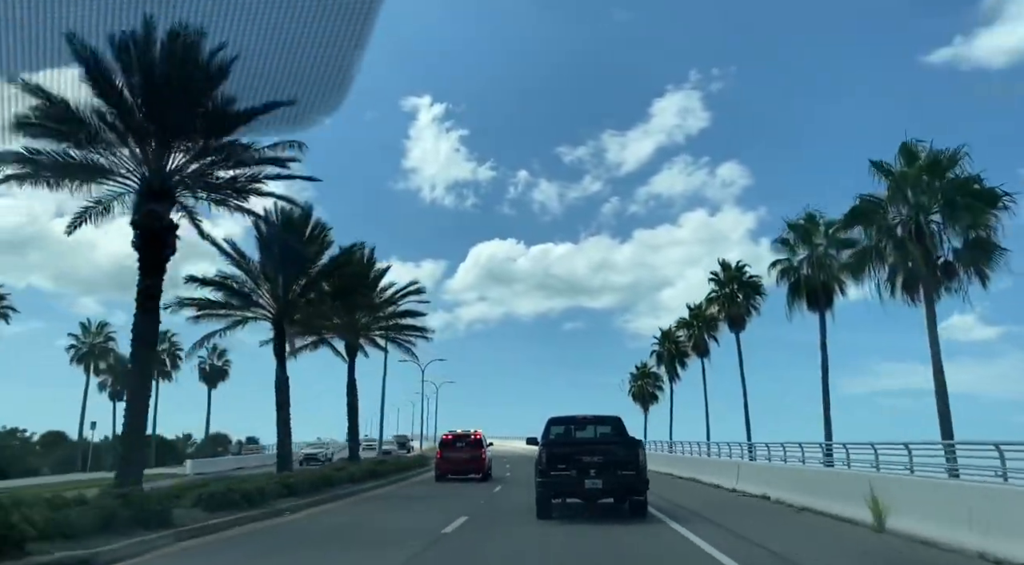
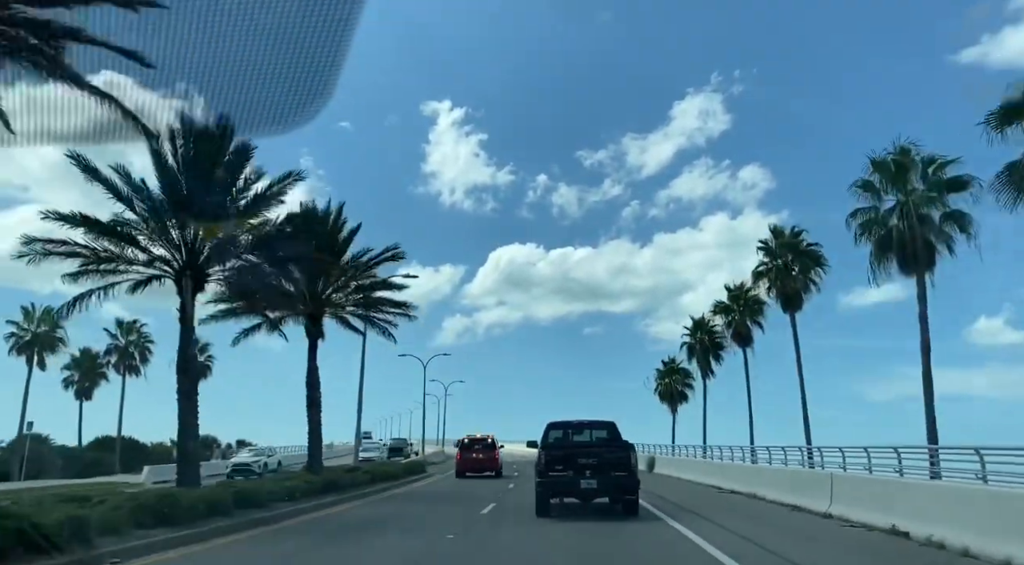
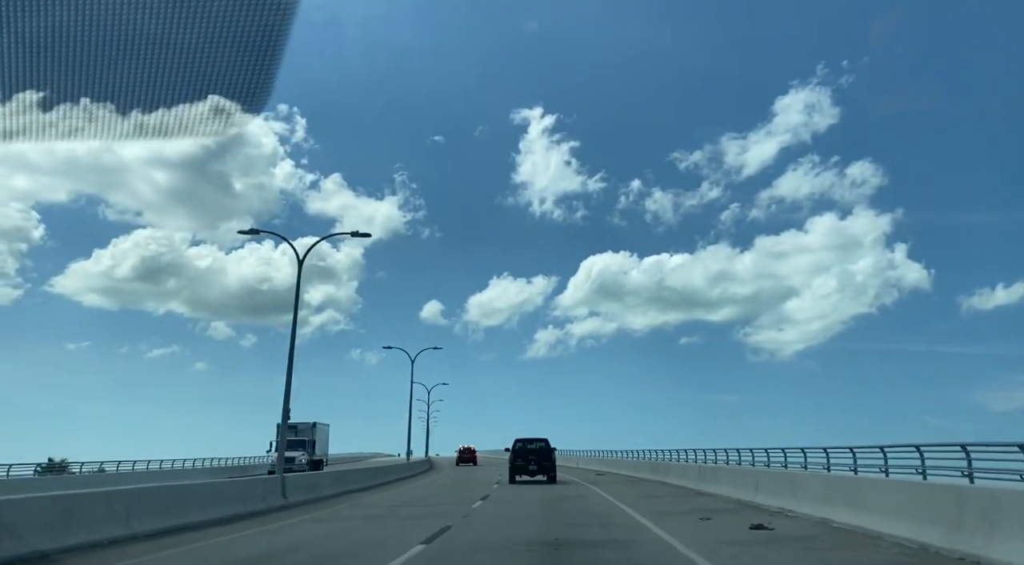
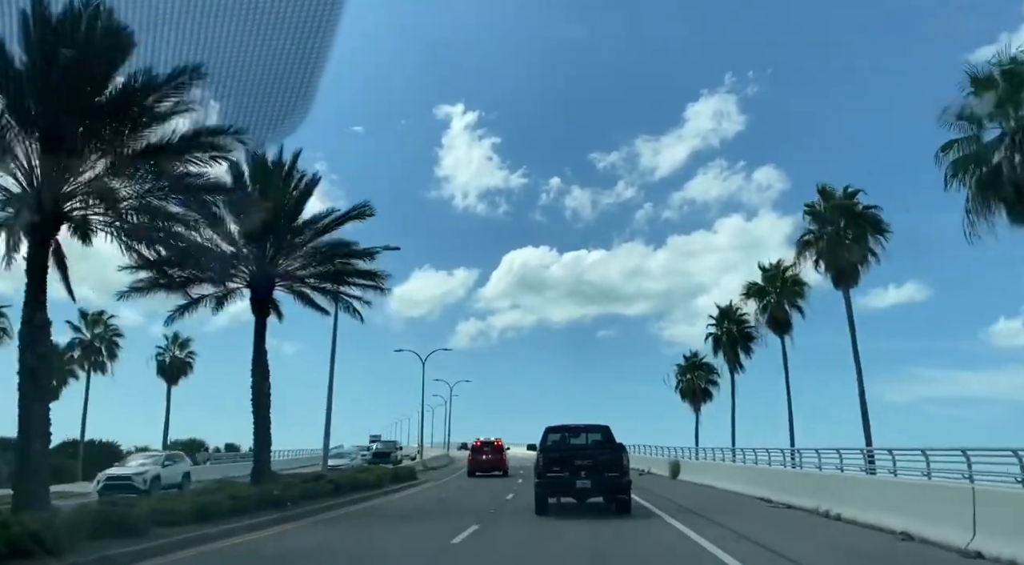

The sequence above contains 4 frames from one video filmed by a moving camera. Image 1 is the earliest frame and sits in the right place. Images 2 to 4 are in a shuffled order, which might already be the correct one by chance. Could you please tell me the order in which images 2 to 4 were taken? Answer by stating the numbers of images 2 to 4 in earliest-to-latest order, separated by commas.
2, 4, 3
